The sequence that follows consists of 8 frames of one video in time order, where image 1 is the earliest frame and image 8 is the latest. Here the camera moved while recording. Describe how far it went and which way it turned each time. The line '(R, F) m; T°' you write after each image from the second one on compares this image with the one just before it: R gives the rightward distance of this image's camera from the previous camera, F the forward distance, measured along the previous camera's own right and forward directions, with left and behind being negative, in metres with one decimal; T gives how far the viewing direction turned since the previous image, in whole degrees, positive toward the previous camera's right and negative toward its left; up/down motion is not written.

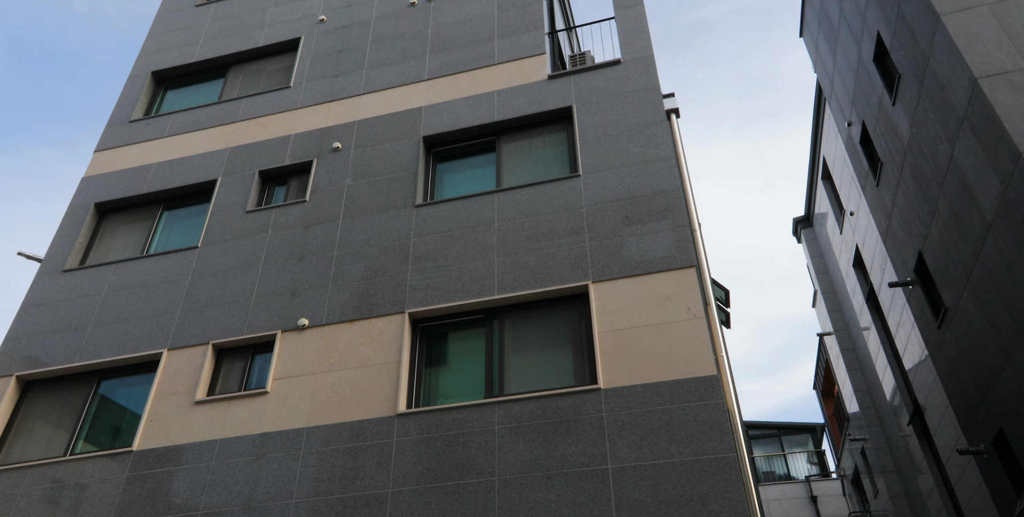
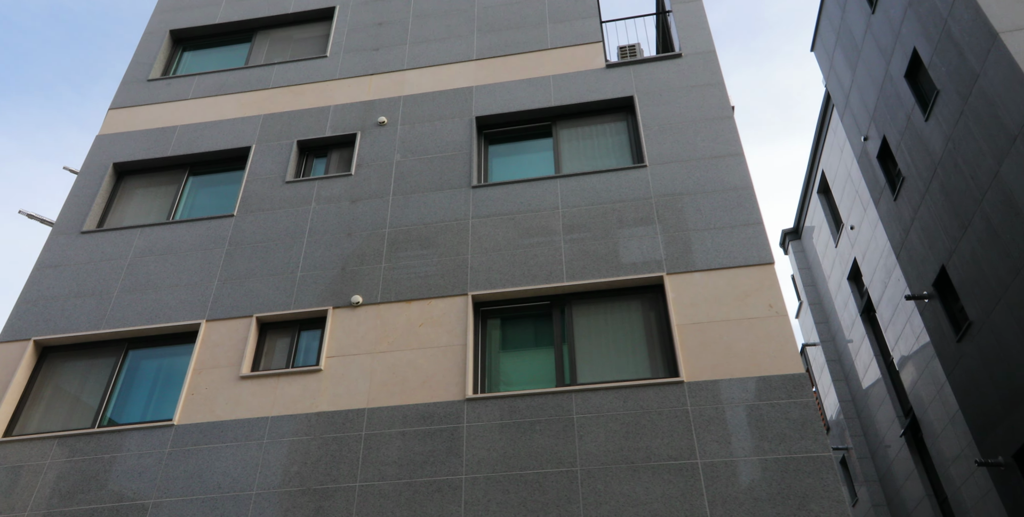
(-1.6, +0.3) m; +4°
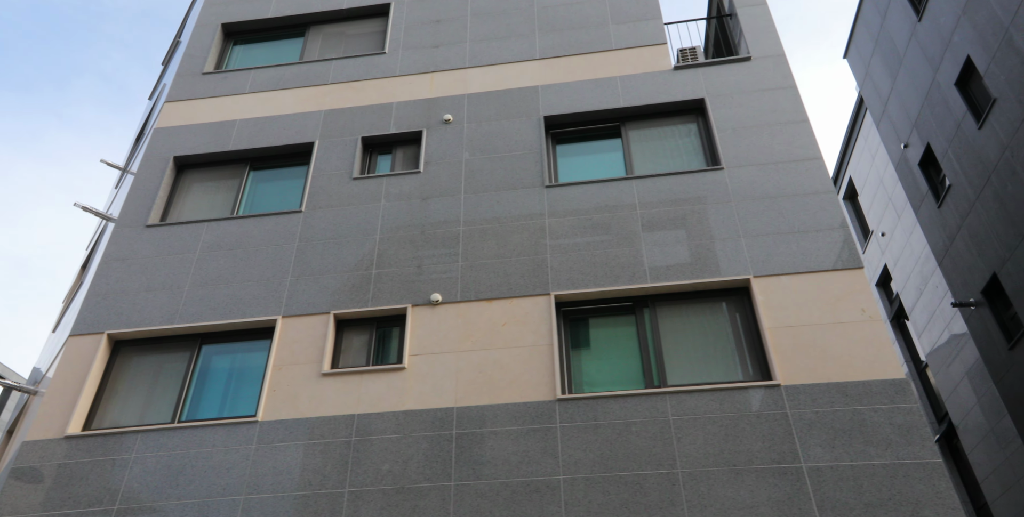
(-1.3, +0.1) m; 0°
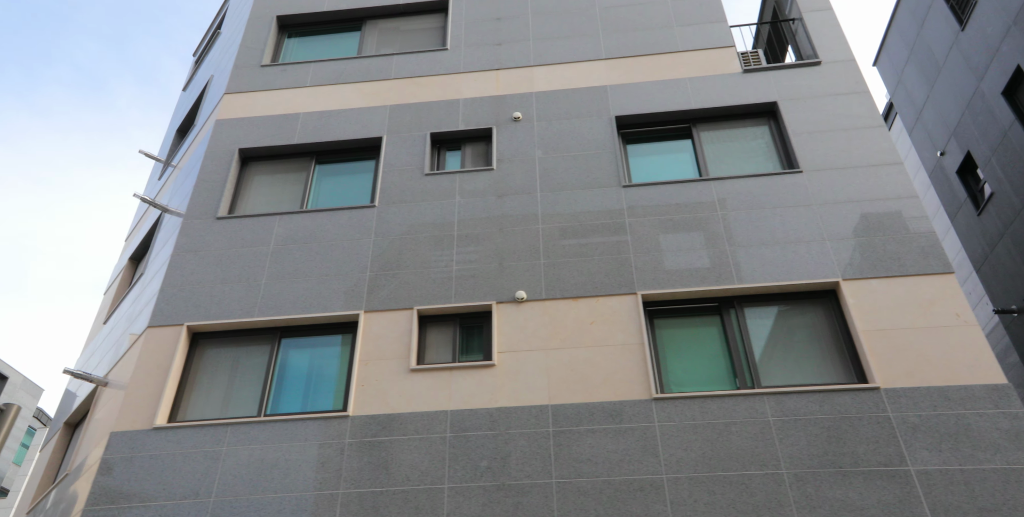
(-1.4, 0.0) m; +1°
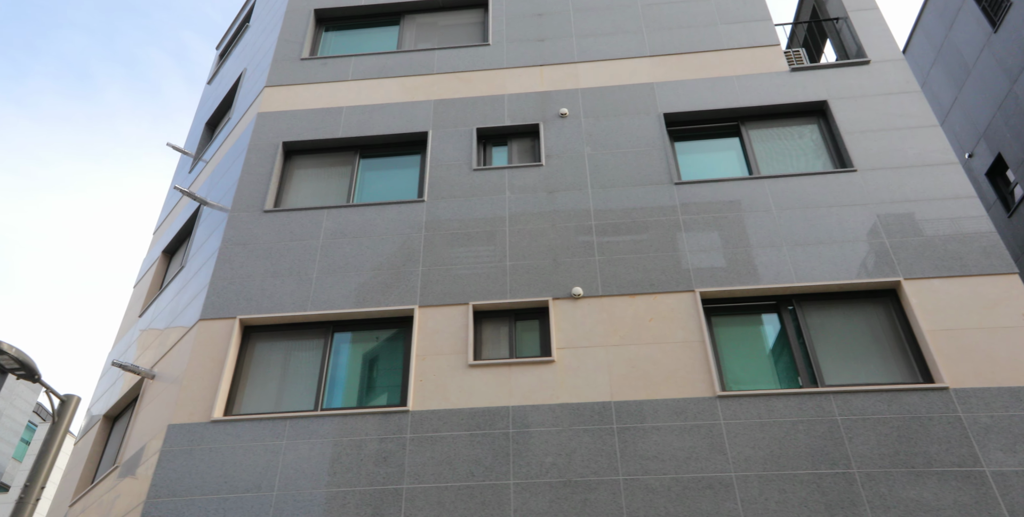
(-0.9, +0.1) m; 0°
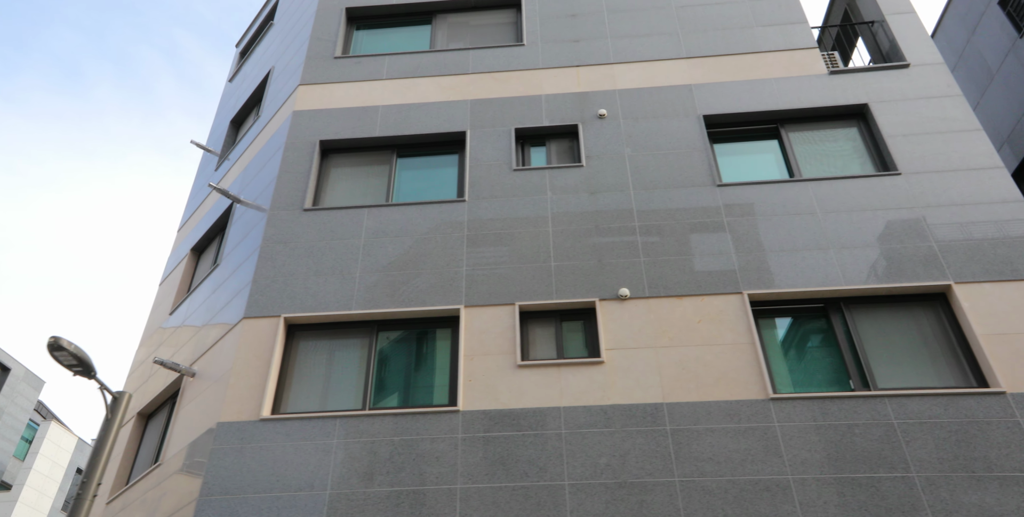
(-0.7, 0.0) m; 0°
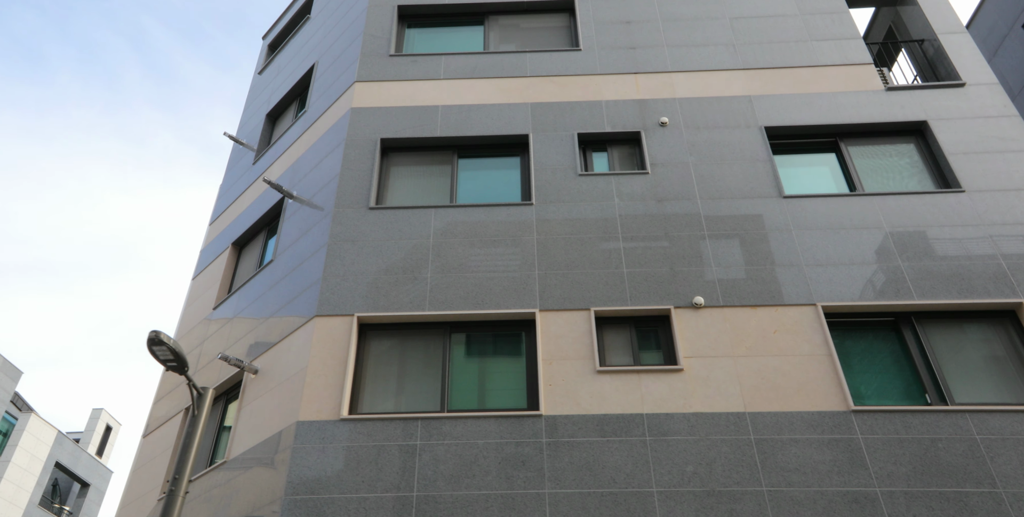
(-1.4, 0.0) m; +2°
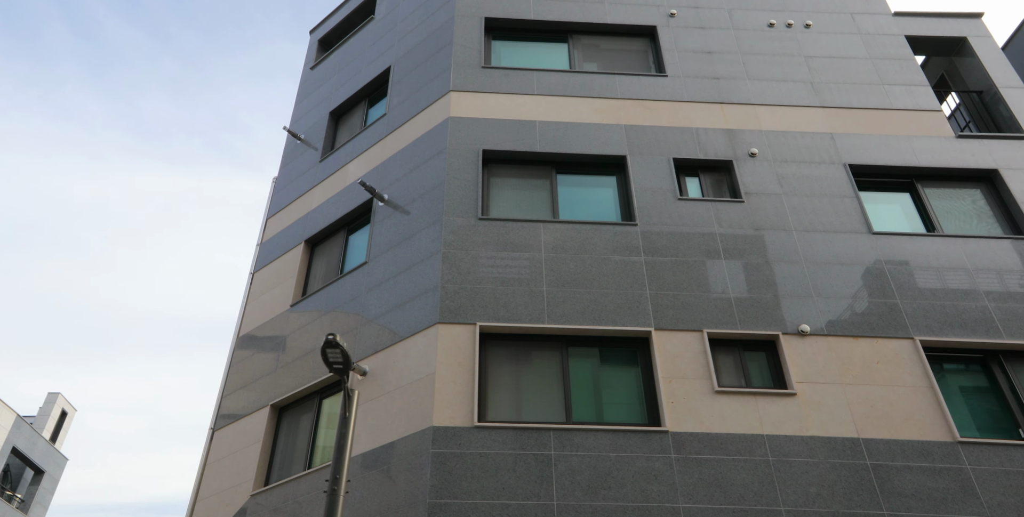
(-2.4, -0.2) m; +3°
